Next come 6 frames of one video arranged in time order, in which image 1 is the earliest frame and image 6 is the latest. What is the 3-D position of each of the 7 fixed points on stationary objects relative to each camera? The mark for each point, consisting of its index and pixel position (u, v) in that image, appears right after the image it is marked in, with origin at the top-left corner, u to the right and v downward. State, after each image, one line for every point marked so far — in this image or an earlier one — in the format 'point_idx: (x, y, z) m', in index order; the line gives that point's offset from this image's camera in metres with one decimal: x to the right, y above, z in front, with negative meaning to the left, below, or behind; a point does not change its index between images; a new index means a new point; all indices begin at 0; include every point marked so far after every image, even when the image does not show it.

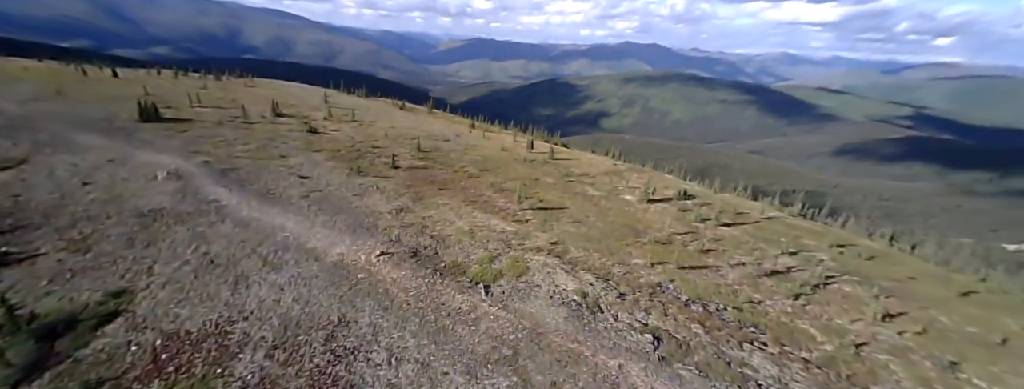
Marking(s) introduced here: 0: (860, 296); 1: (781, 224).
0: (+12.1, -3.6, +13.7) m
1: (+13.5, -1.6, +19.8) m
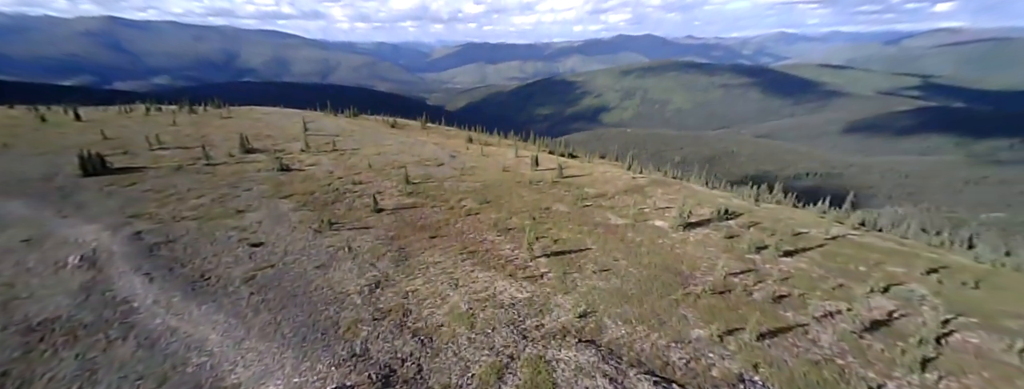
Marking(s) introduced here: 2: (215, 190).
0: (+12.7, -4.2, +10.1) m
1: (+14.0, -2.1, +16.2) m
2: (-12.9, +0.2, +17.1) m
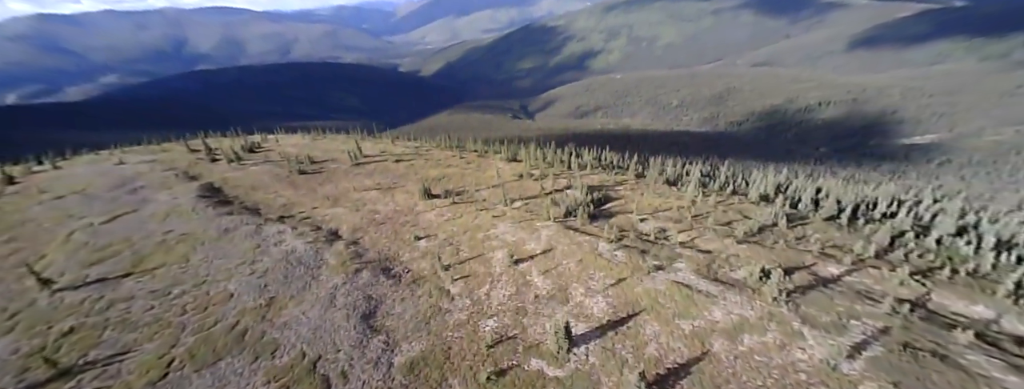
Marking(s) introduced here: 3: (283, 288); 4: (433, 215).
0: (+13.6, -9.7, -3.7) m
1: (+14.5, -6.9, +2.2) m
2: (-12.5, -8.0, +2.5) m
3: (-7.3, -2.9, +12.5) m
4: (-3.8, -1.0, +18.4) m
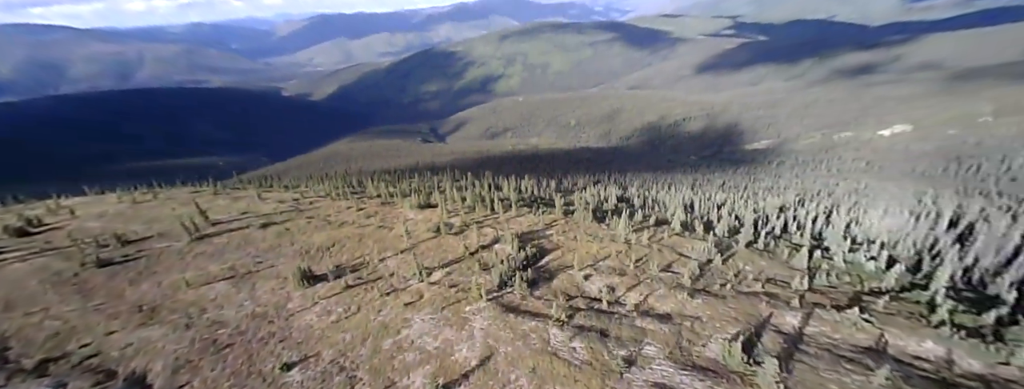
0: (+16.0, -10.0, -4.4) m
1: (+15.3, -7.4, +1.6) m
2: (-10.9, -10.7, -4.4) m
3: (-8.6, -5.9, +6.6) m
4: (-6.7, -4.0, +13.3) m
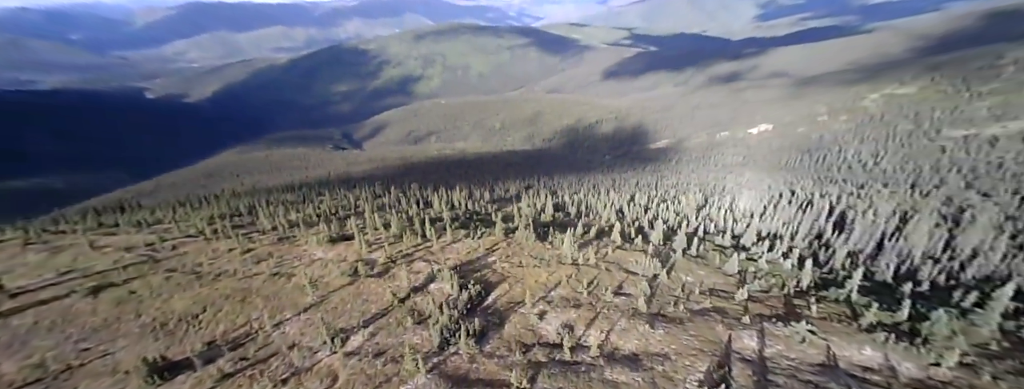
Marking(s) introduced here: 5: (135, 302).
0: (+18.0, -10.1, -3.5) m
1: (+16.0, -7.7, +2.2) m
2: (-8.2, -12.1, -8.9) m
3: (-8.4, -7.3, +2.4) m
4: (-8.0, -5.4, +9.3) m
5: (-13.8, -3.7, +15.0) m
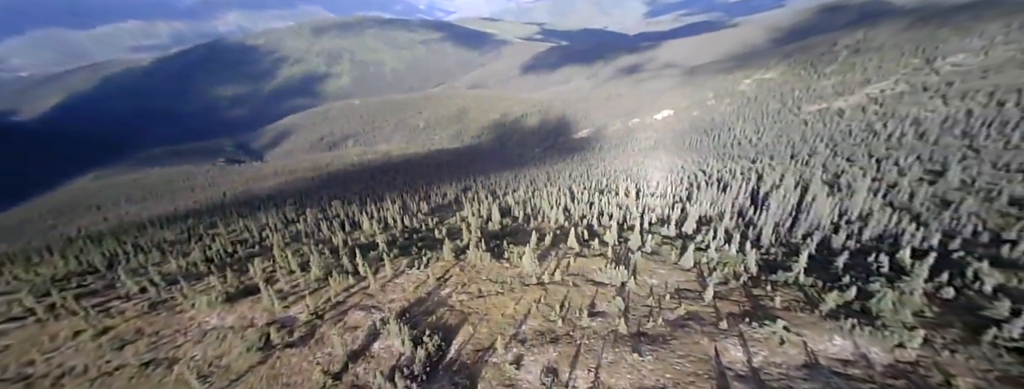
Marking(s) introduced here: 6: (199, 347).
0: (+20.4, -9.4, -2.3) m
1: (+17.2, -7.1, +2.9) m
2: (-4.2, -13.7, -12.2) m
3: (-6.8, -8.8, -1.2) m
4: (-7.8, -6.9, +5.6) m
5: (-14.7, -5.7, +10.1) m
6: (-10.6, -4.7, +13.5) m
